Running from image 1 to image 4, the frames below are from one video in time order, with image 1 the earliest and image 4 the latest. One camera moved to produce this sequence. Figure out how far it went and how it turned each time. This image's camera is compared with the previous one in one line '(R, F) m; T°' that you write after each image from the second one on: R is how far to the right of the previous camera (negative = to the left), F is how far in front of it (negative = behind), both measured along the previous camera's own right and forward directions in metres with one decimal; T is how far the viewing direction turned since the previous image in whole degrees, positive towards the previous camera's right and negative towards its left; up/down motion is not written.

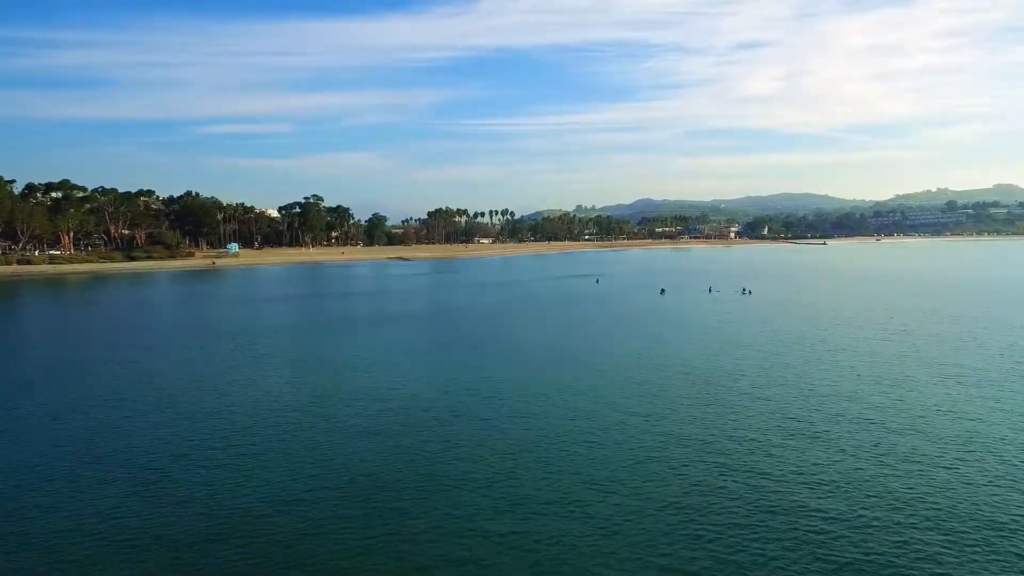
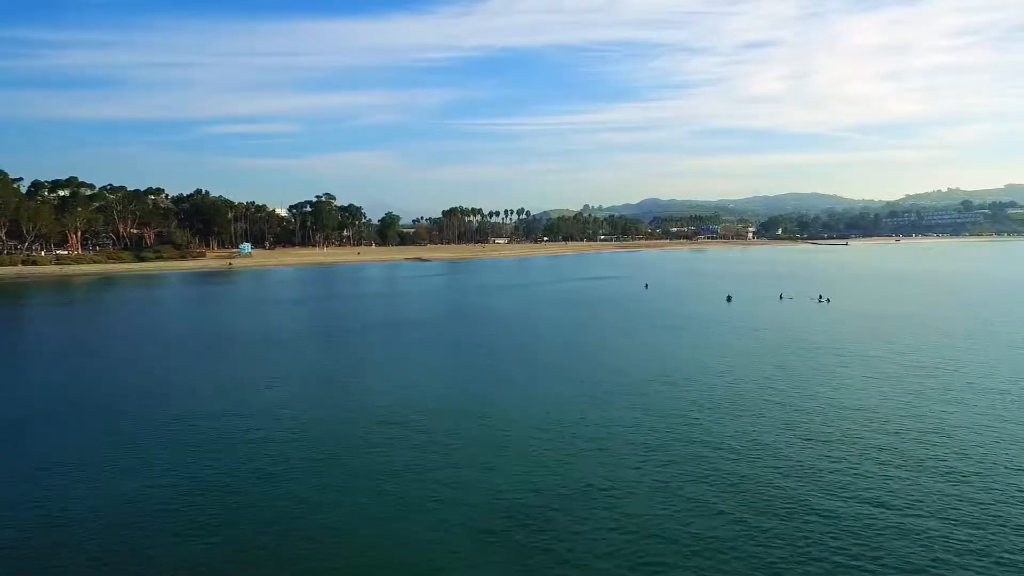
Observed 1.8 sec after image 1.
(-0.7, +1.2) m; 0°
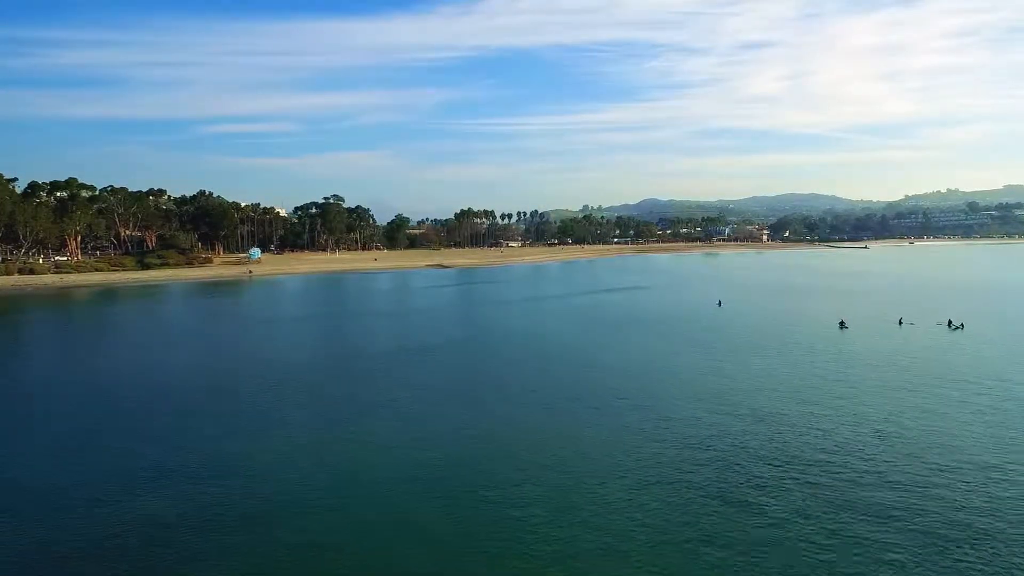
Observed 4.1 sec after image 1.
(-1.0, +1.6) m; 0°
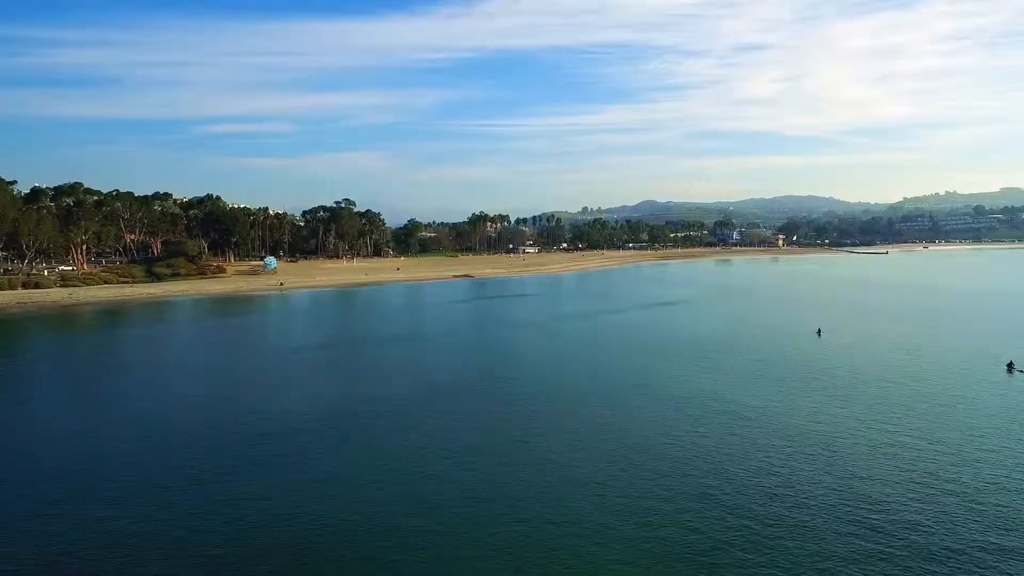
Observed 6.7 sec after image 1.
(-1.2, +1.5) m; 0°
